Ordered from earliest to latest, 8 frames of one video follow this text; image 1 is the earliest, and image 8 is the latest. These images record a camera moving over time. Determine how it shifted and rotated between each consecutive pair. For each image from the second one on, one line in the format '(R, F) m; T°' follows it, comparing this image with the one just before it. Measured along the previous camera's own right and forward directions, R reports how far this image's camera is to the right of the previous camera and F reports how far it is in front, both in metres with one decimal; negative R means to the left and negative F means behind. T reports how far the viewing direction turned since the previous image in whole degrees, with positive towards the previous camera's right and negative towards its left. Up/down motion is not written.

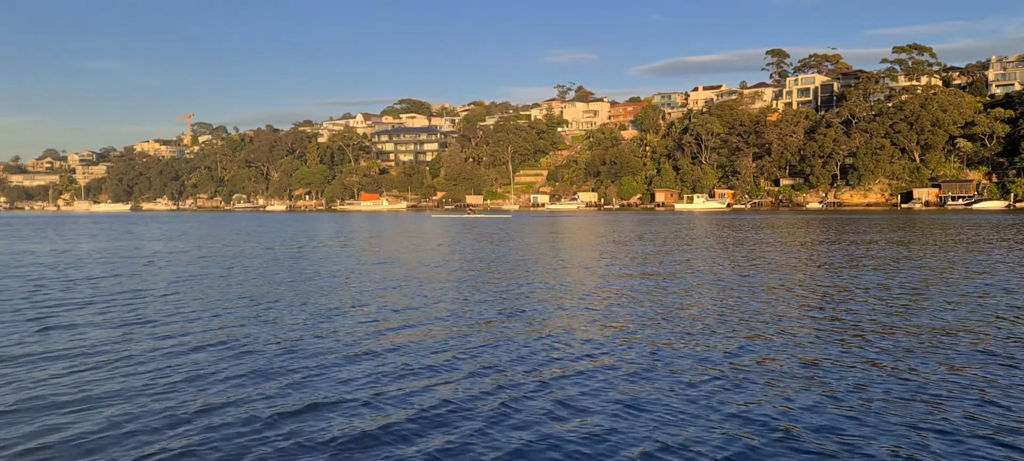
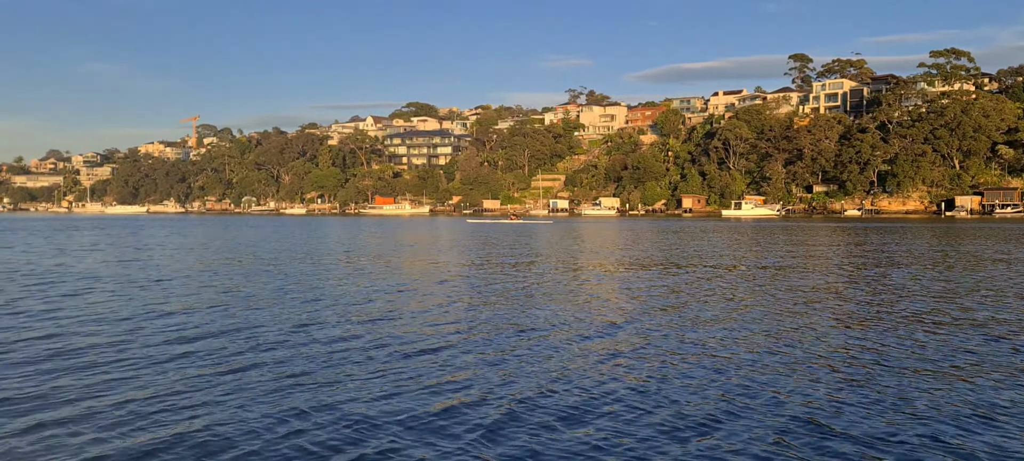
(-1.7, +1.2) m; 0°
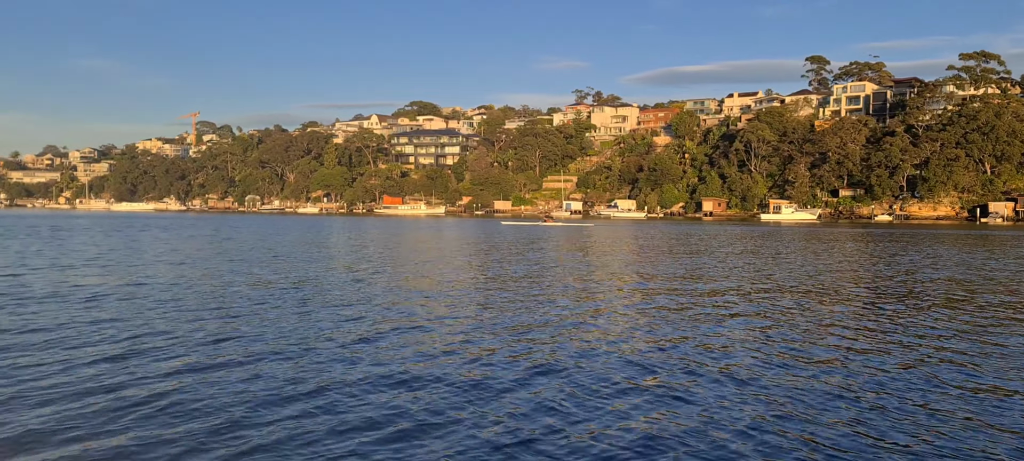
(-1.5, +1.1) m; 0°
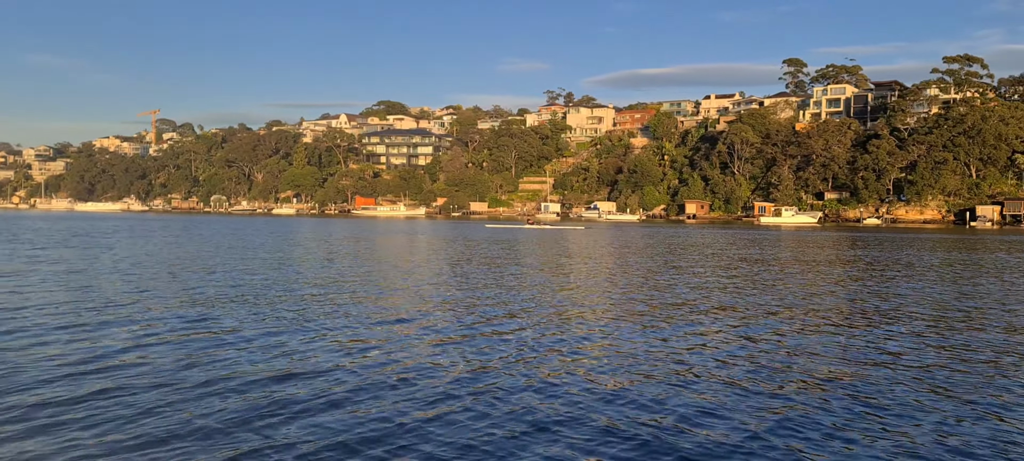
(-1.1, +1.6) m; +3°
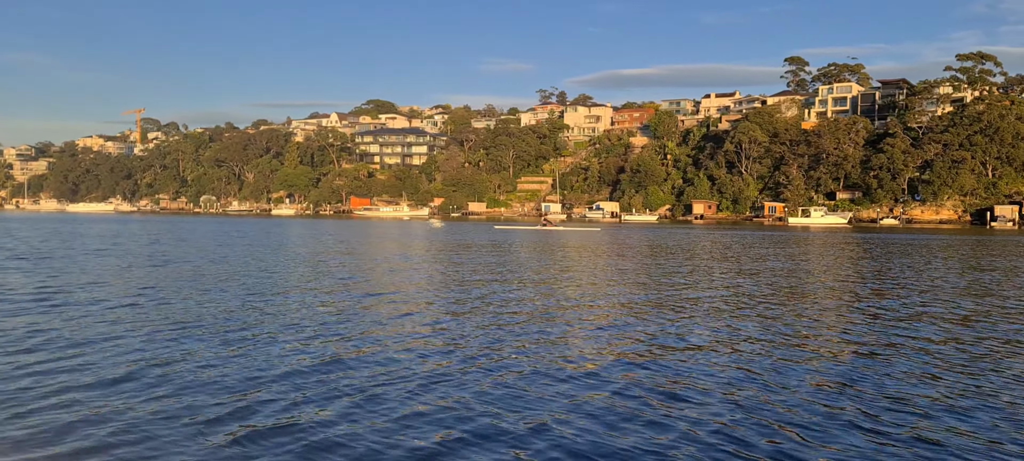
(-1.3, +1.3) m; +1°
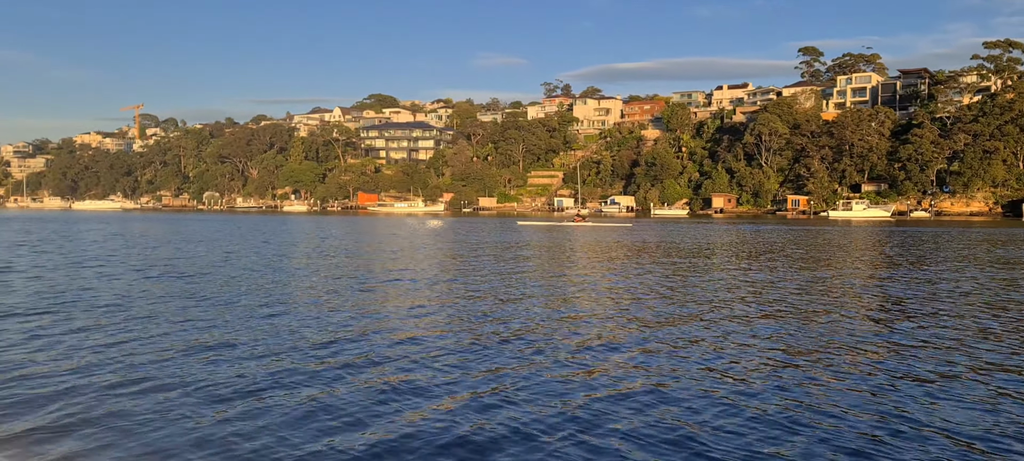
(-1.3, +1.0) m; 0°
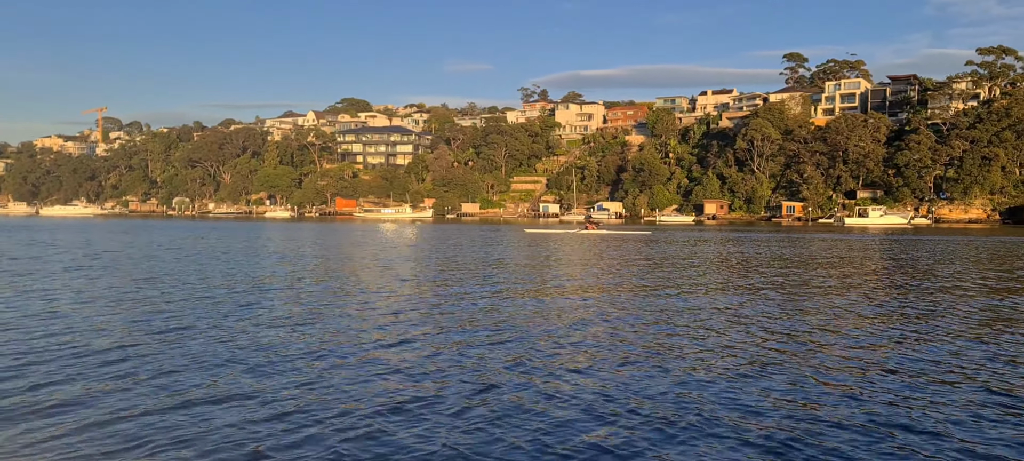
(-1.3, +1.6) m; +2°
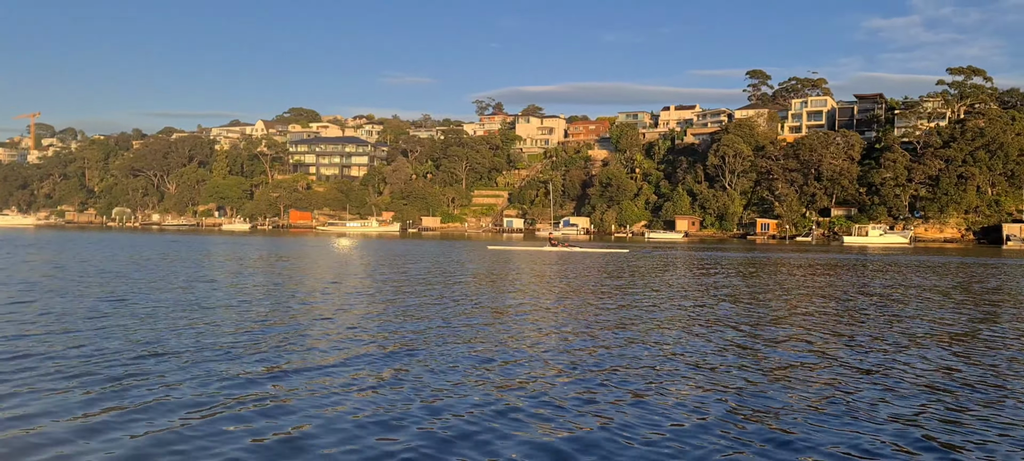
(-1.4, +2.2) m; +4°
